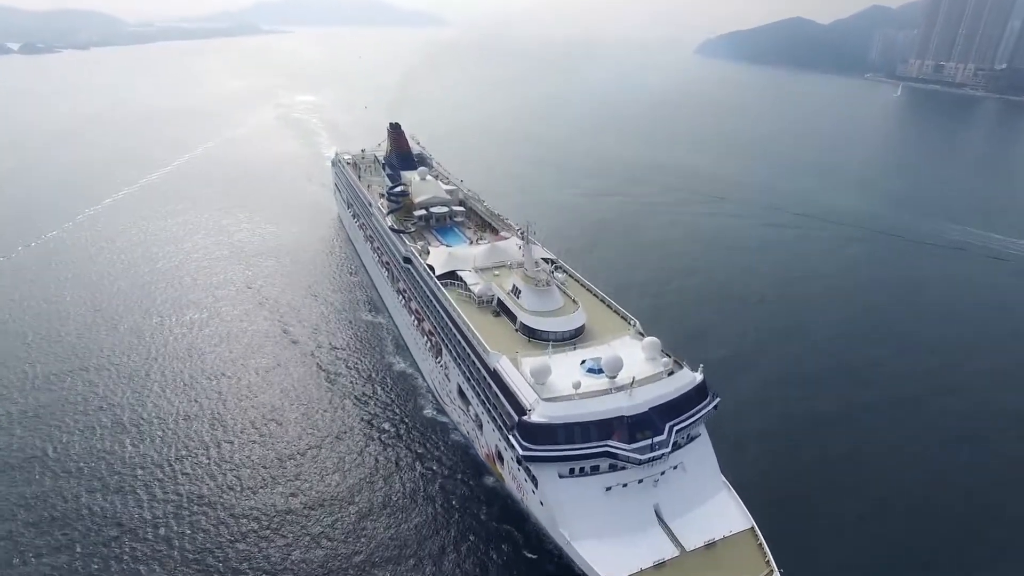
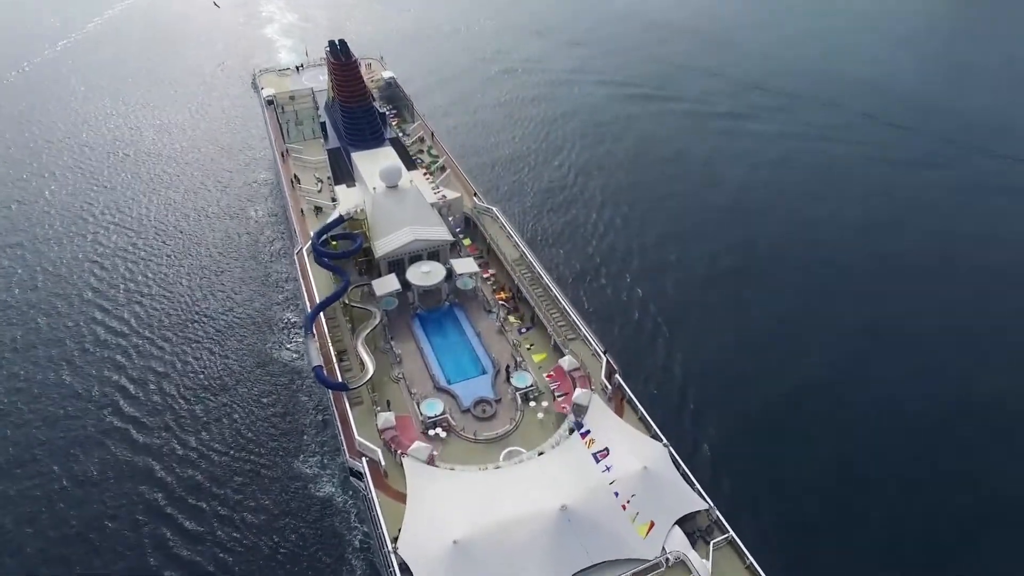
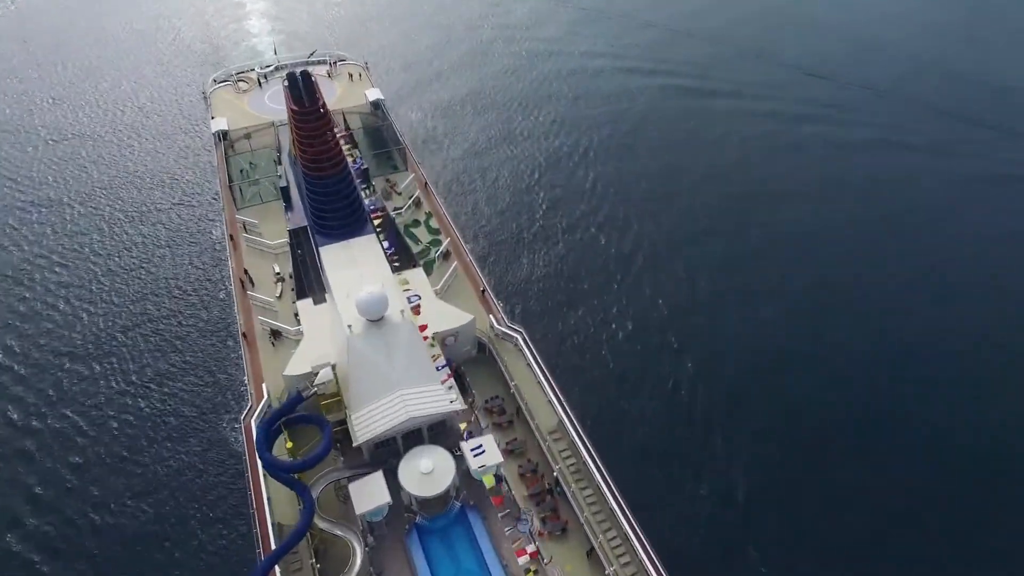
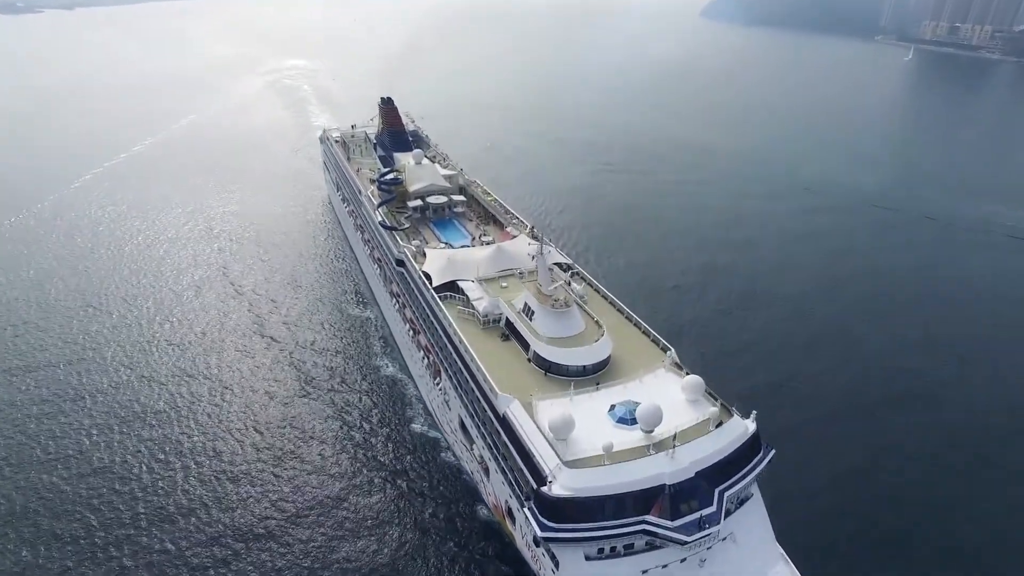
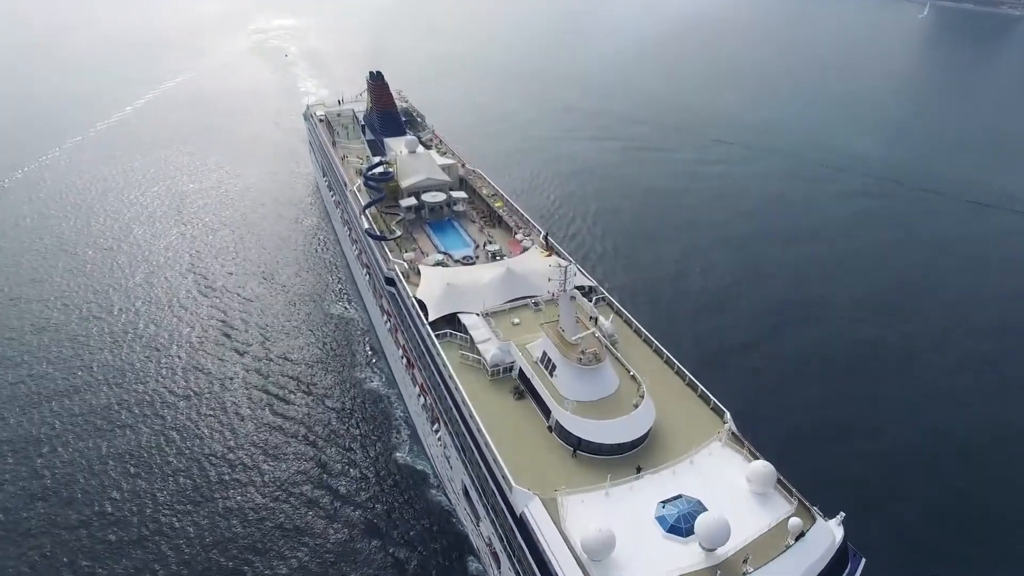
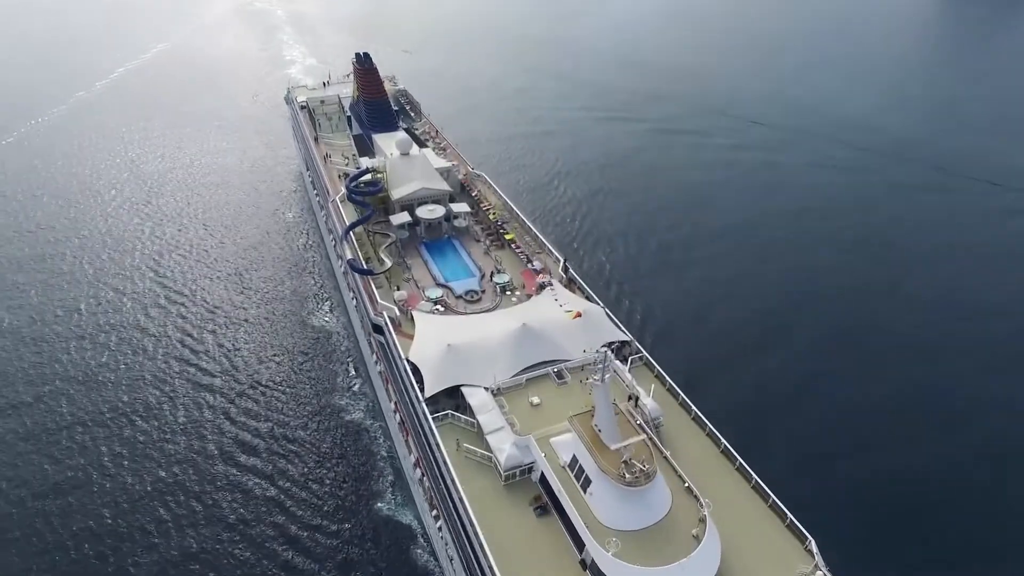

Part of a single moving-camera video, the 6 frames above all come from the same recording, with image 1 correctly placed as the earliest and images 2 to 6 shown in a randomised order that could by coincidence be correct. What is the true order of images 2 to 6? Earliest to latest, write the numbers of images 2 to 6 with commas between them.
4, 5, 6, 2, 3
